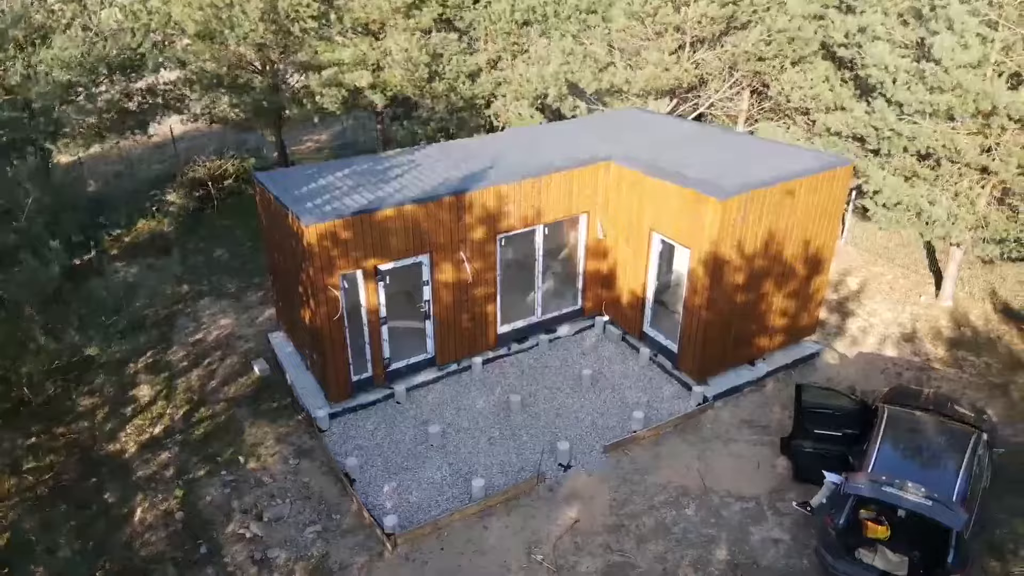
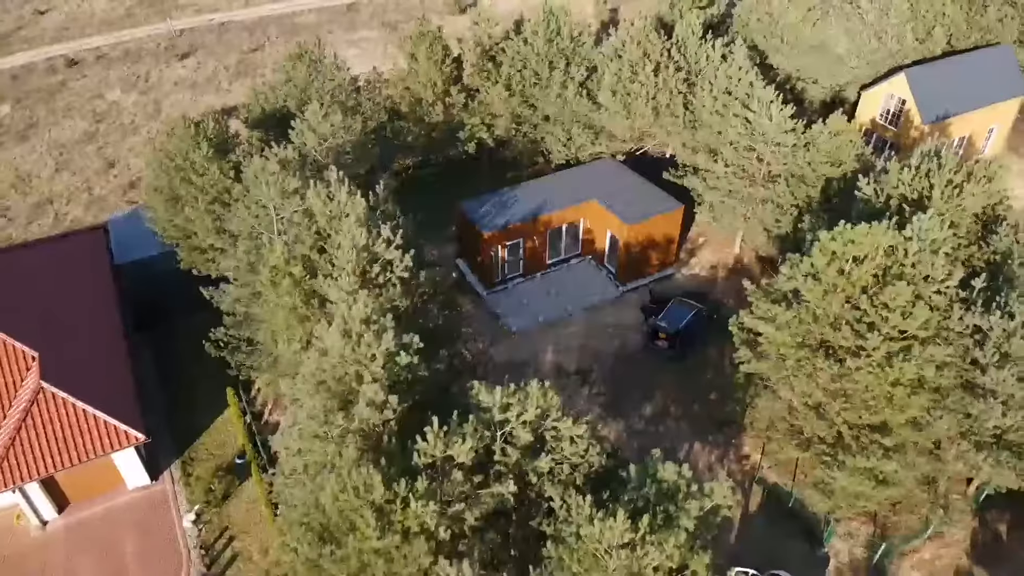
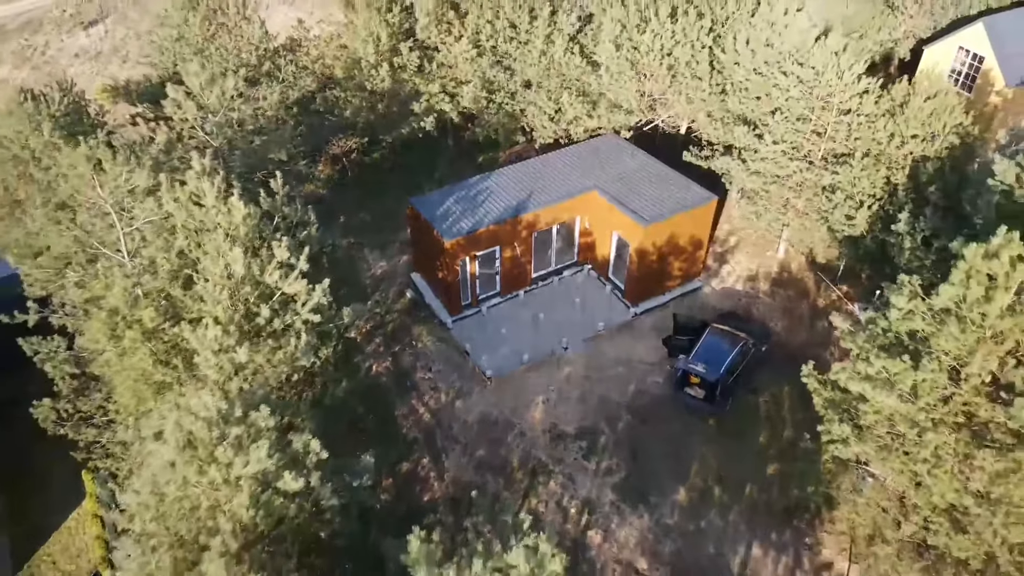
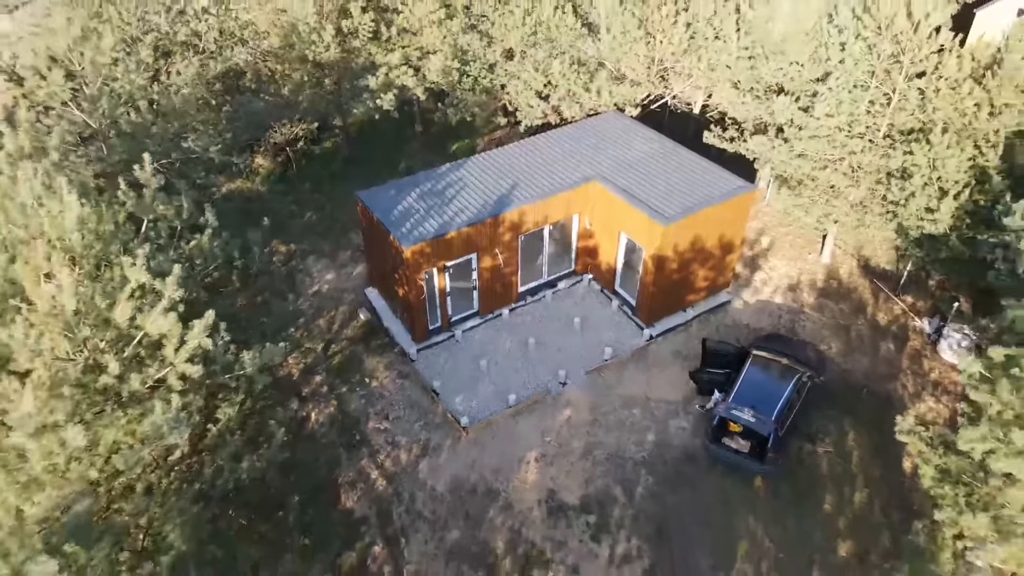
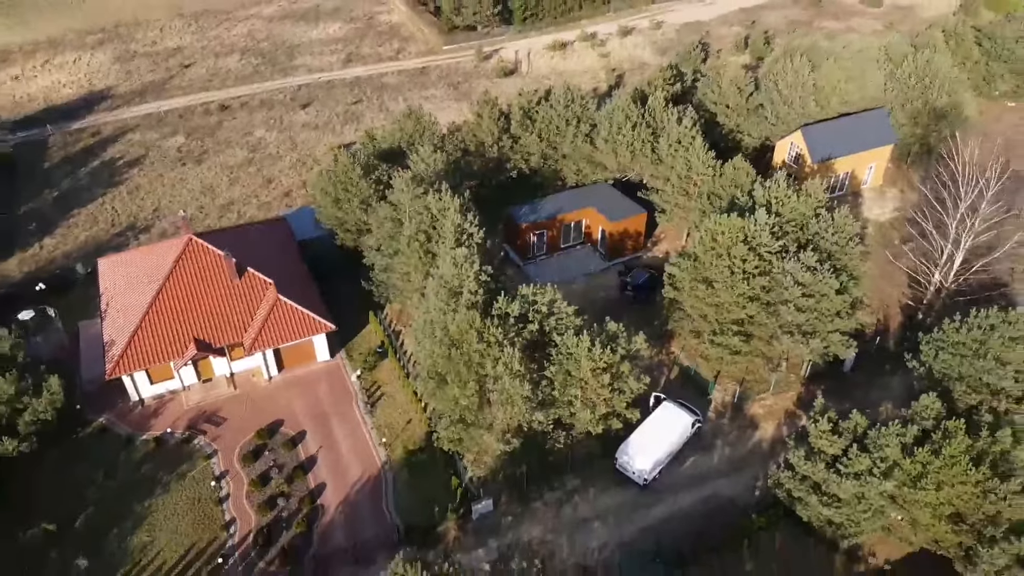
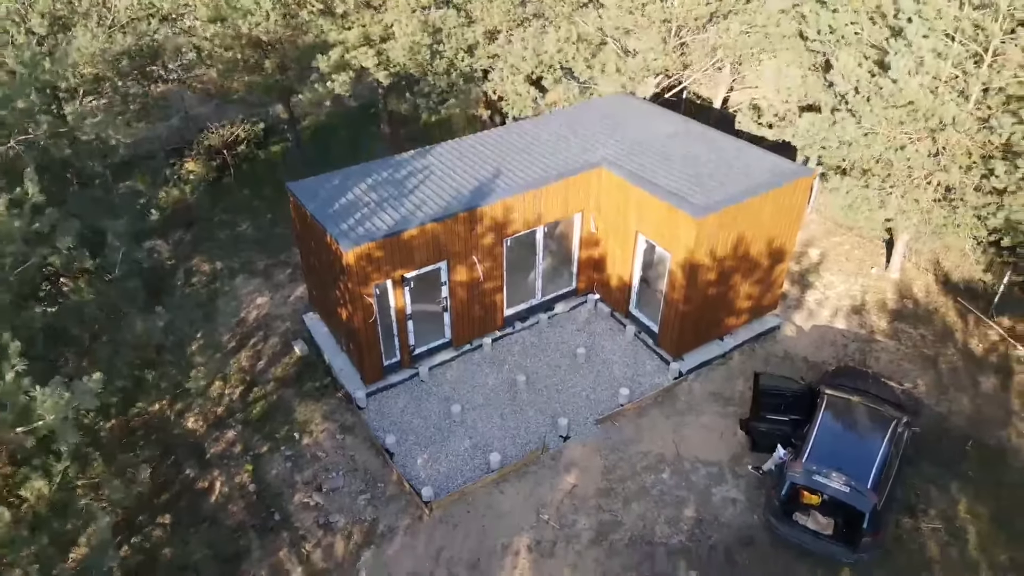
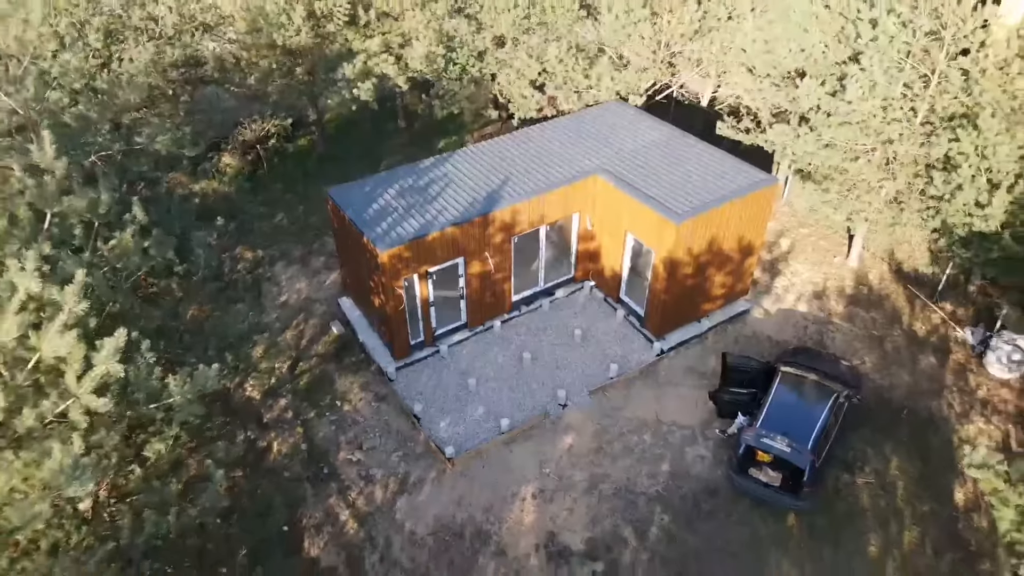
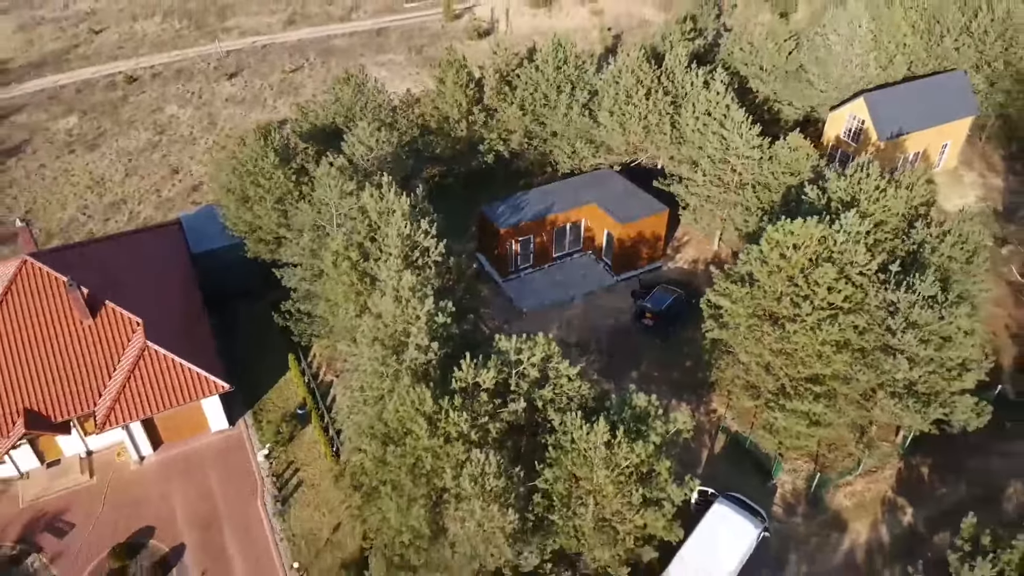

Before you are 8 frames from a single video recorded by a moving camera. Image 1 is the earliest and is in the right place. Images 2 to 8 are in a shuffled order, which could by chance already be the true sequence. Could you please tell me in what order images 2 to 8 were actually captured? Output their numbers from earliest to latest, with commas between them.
6, 7, 4, 3, 2, 8, 5
